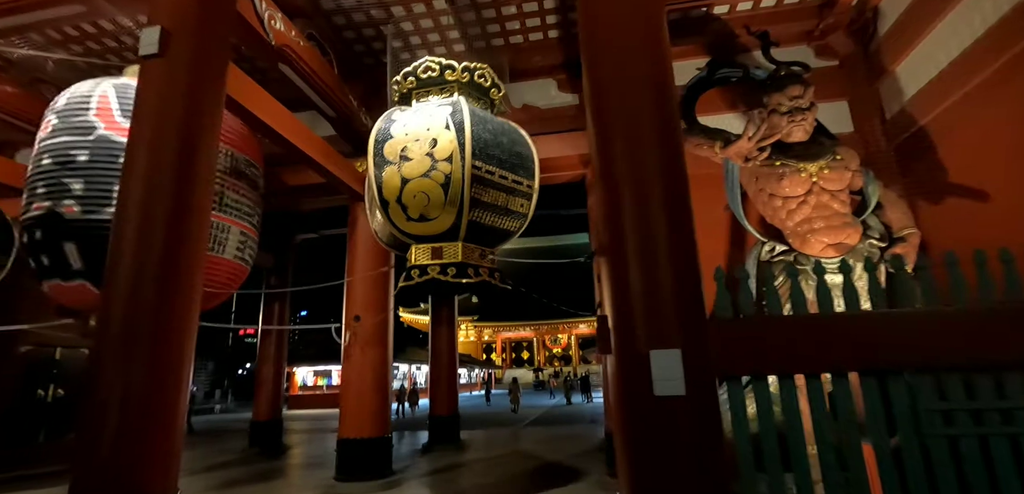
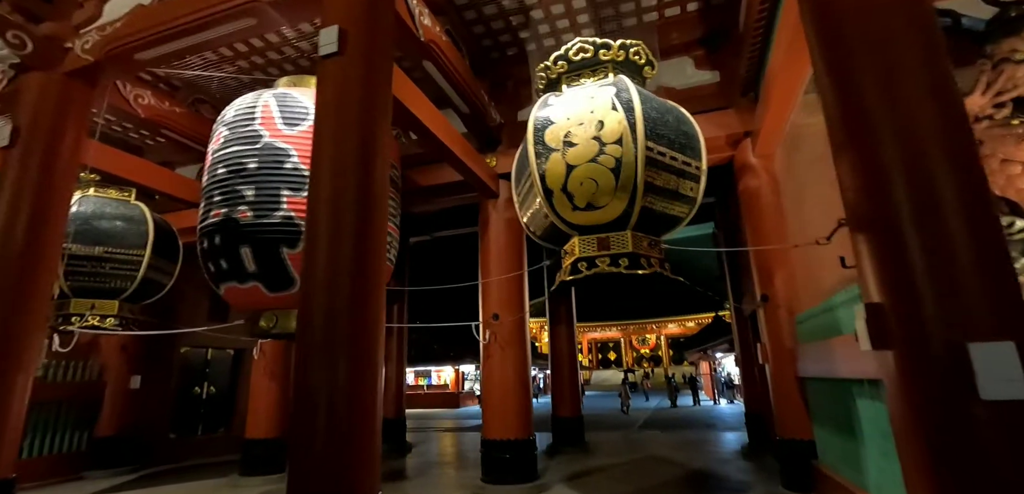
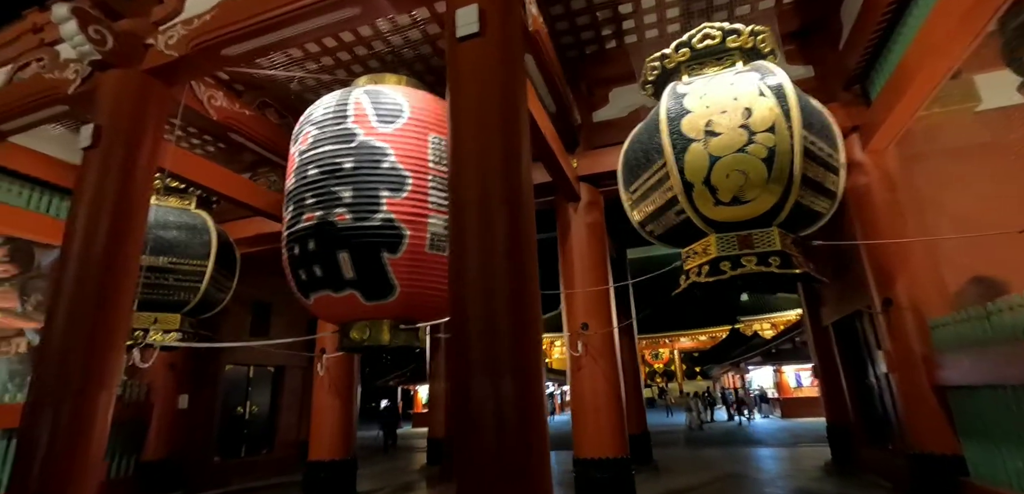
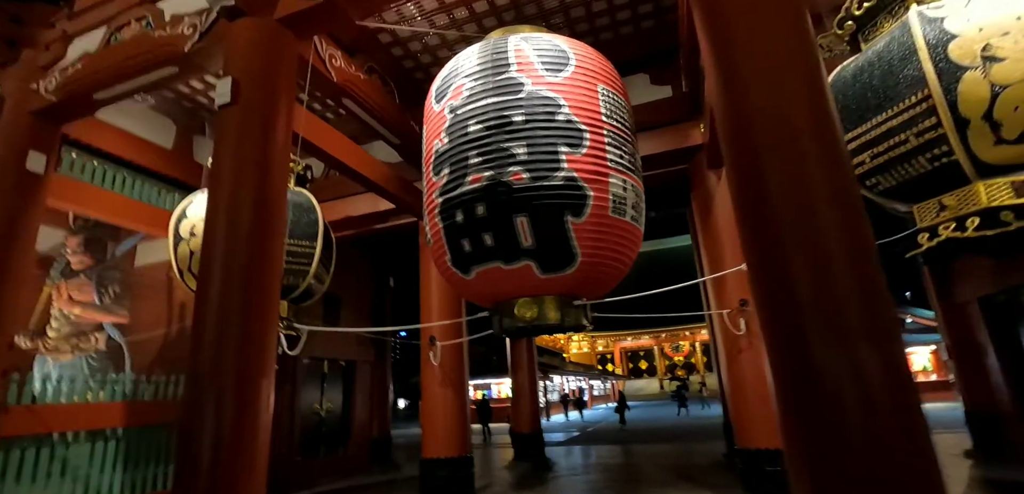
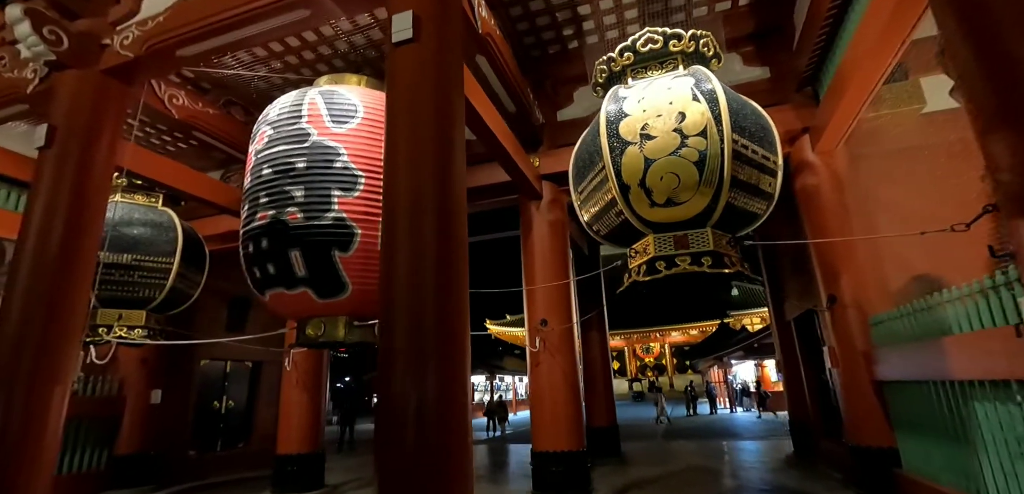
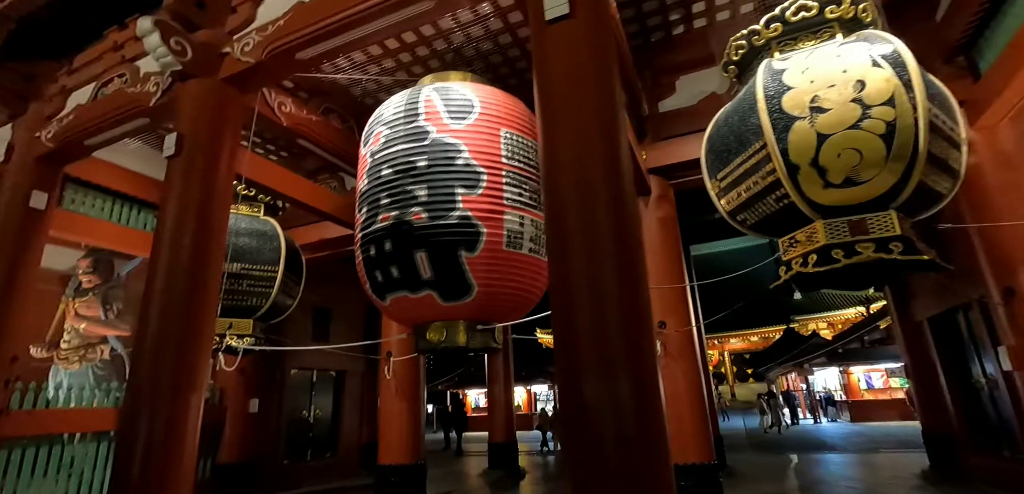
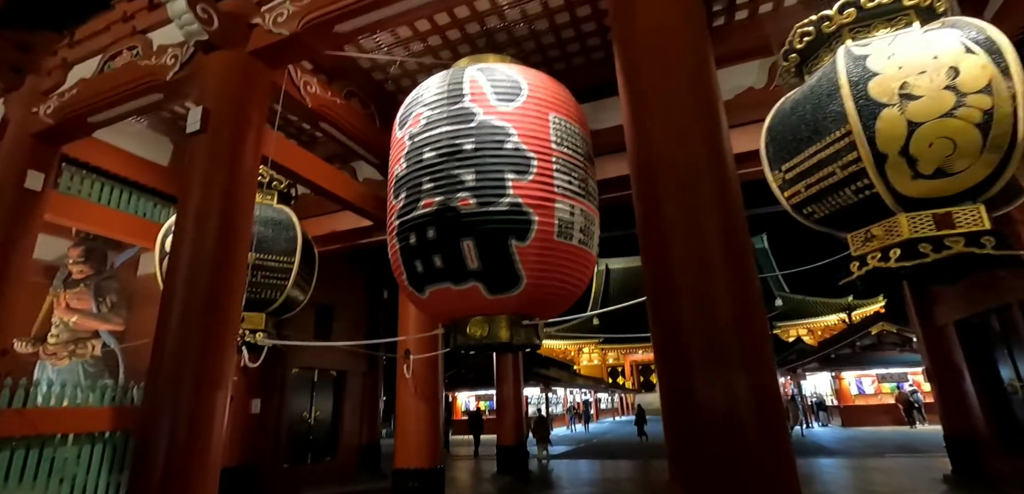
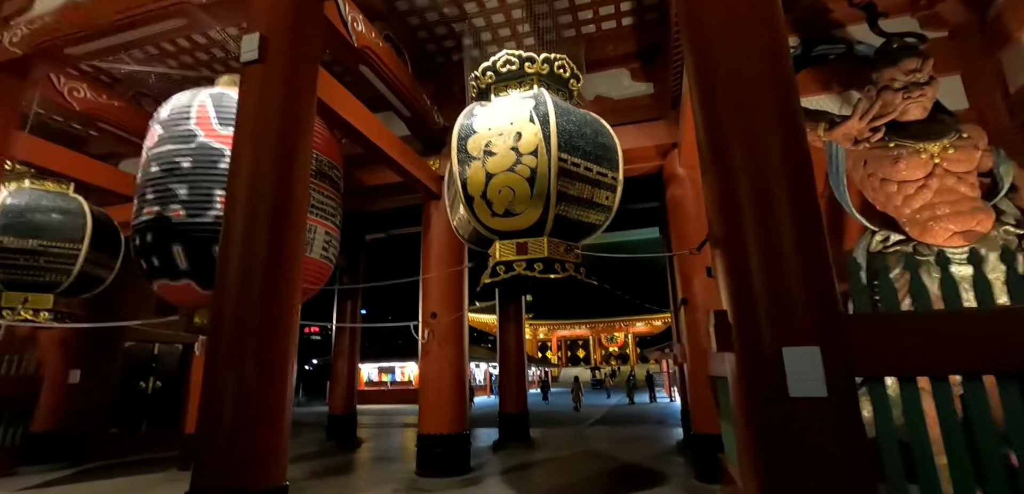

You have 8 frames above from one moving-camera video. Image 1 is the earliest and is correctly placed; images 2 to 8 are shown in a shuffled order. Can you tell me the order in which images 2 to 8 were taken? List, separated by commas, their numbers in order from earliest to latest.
8, 2, 5, 3, 6, 7, 4
